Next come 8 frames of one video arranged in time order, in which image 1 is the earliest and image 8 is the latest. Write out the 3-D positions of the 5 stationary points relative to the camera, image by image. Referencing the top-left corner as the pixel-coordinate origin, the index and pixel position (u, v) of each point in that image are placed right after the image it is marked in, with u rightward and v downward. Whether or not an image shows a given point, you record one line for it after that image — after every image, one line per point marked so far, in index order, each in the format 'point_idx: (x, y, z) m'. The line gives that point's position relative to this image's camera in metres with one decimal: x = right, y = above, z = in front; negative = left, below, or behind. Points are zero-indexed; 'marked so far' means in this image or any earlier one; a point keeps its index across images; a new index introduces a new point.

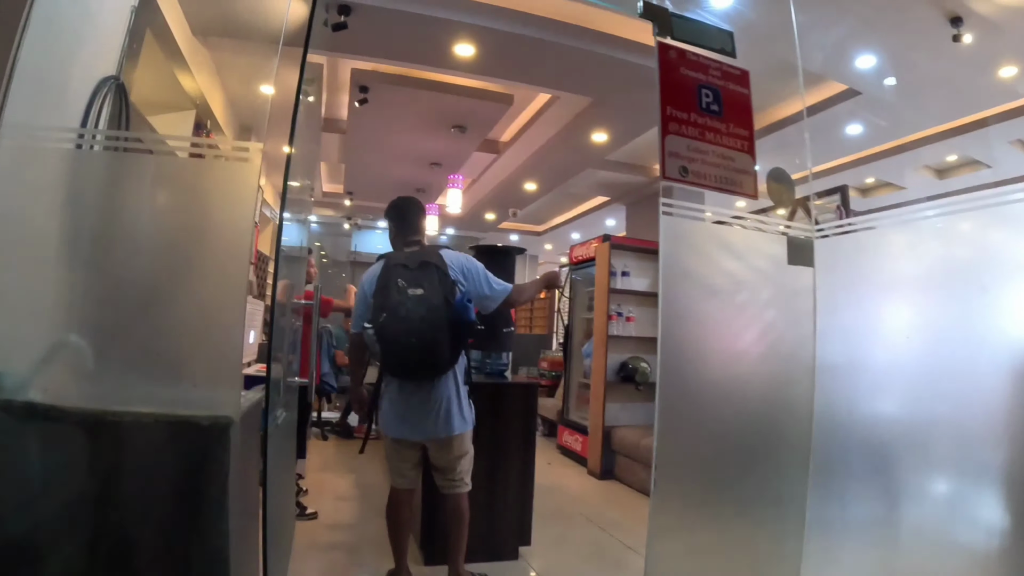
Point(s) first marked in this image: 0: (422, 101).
0: (-0.6, +1.3, +3.9) m
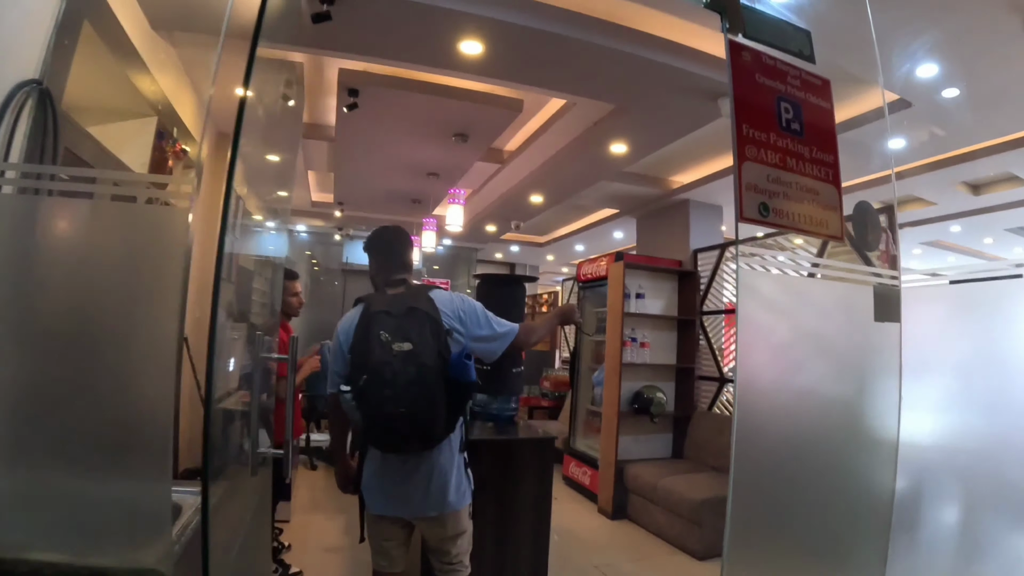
0: (-0.6, +1.1, +3.5) m
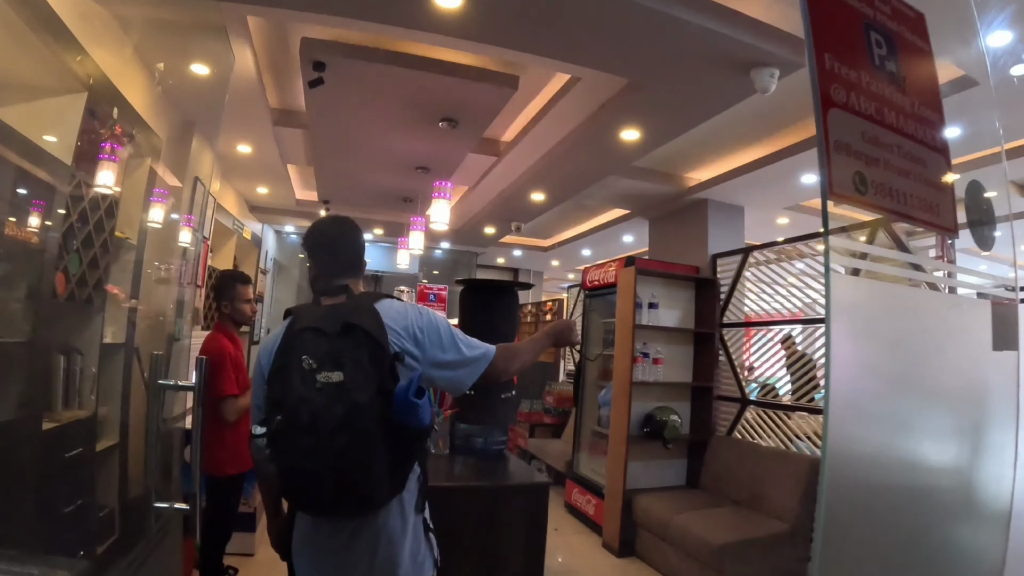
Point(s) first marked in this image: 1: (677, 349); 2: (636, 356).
0: (-0.6, +1.1, +3.0) m
1: (+1.3, -0.5, +4.4) m
2: (+0.9, -0.5, +4.1) m
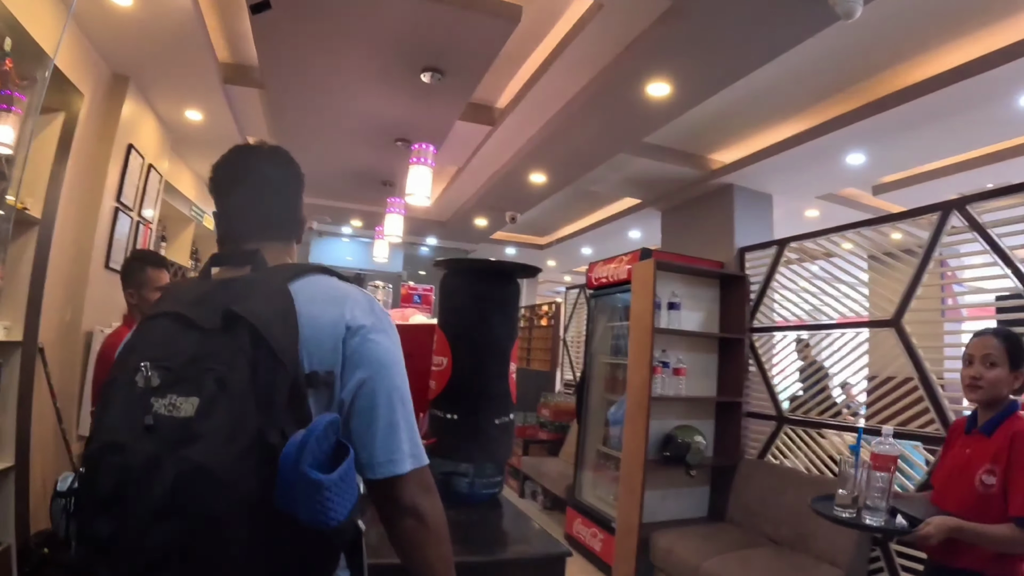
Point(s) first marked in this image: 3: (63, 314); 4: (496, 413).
0: (-0.6, +1.1, +2.4) m
1: (+1.2, -0.5, +3.8) m
2: (+0.9, -0.5, +3.5) m
3: (-2.4, -0.1, +3.1) m
4: (-0.1, -0.4, +1.9) m
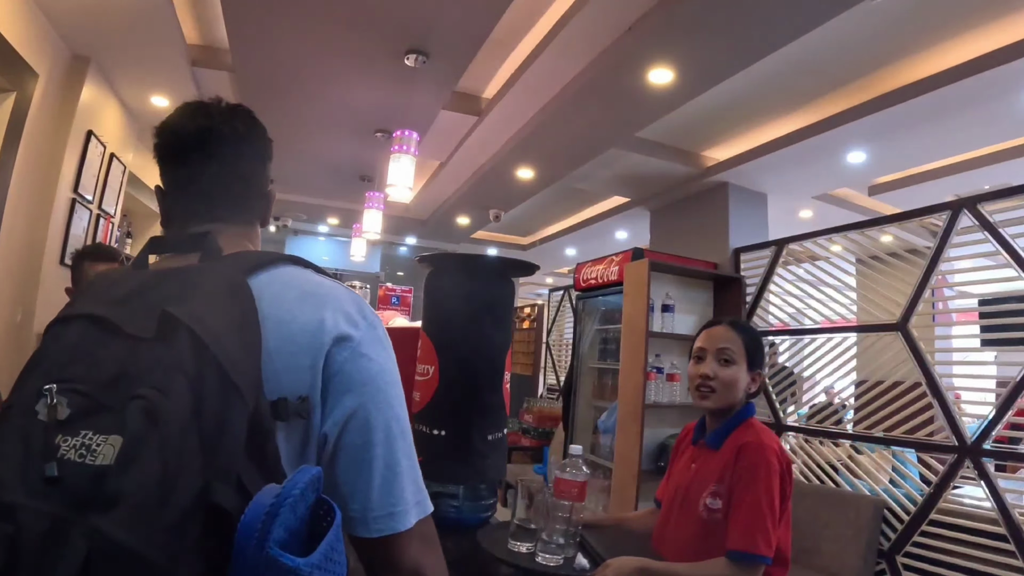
0: (-0.6, +1.1, +2.2) m
1: (+1.1, -0.5, +3.6) m
2: (+0.8, -0.5, +3.3) m
3: (-2.5, -0.1, +2.8) m
4: (-0.1, -0.4, +1.7) m
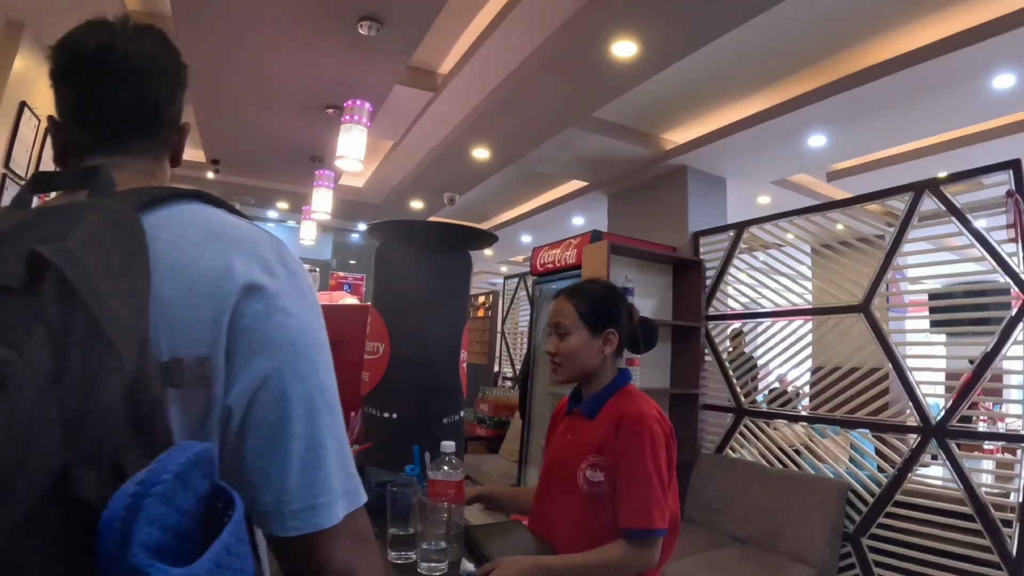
0: (-0.8, +1.2, +2.0) m
1: (+0.9, -0.4, +3.6) m
2: (+0.5, -0.4, +3.2) m
3: (-2.7, 0.0, +2.5) m
4: (-0.2, -0.3, +1.6) m
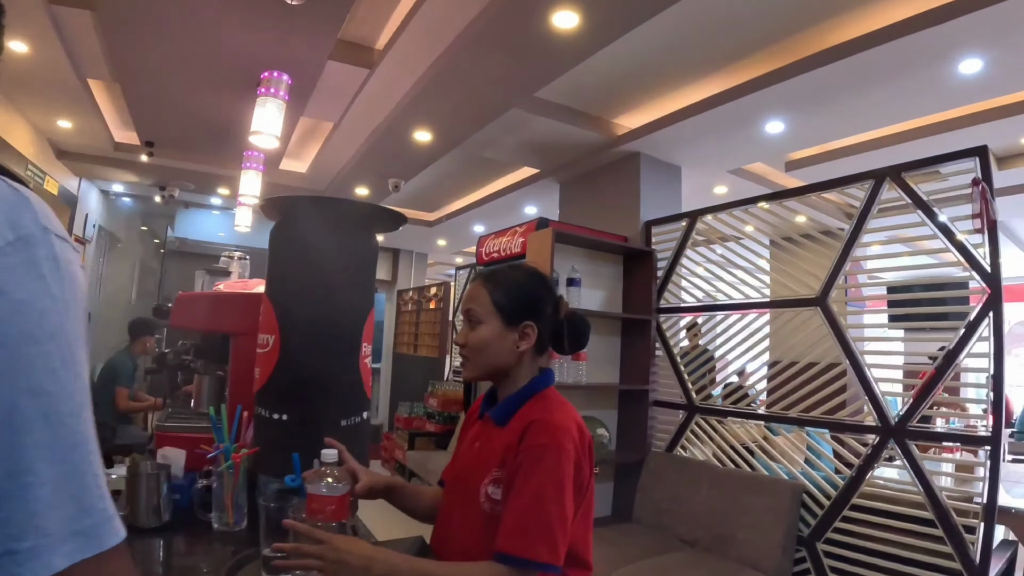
0: (-1.0, +1.3, +1.7) m
1: (+0.6, -0.3, +3.4) m
2: (+0.2, -0.3, +3.1) m
3: (-2.9, 0.0, +2.2) m
4: (-0.4, -0.3, +1.4) m
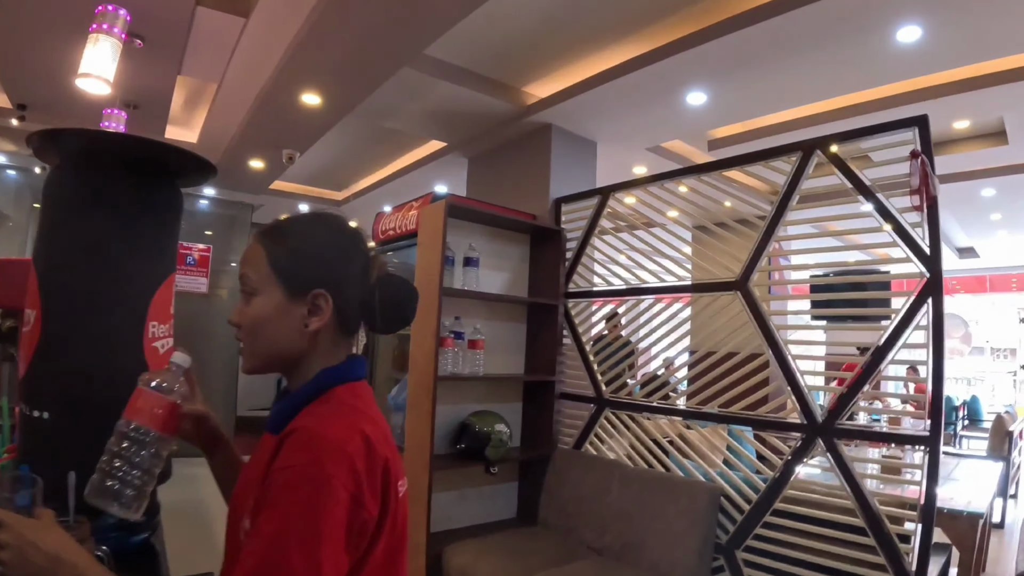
0: (-1.4, +1.3, +1.3) m
1: (0.0, -0.2, +3.2) m
2: (-0.3, -0.3, +2.8) m
3: (-3.4, +0.1, +1.6) m
4: (-0.8, -0.2, +1.1) m
